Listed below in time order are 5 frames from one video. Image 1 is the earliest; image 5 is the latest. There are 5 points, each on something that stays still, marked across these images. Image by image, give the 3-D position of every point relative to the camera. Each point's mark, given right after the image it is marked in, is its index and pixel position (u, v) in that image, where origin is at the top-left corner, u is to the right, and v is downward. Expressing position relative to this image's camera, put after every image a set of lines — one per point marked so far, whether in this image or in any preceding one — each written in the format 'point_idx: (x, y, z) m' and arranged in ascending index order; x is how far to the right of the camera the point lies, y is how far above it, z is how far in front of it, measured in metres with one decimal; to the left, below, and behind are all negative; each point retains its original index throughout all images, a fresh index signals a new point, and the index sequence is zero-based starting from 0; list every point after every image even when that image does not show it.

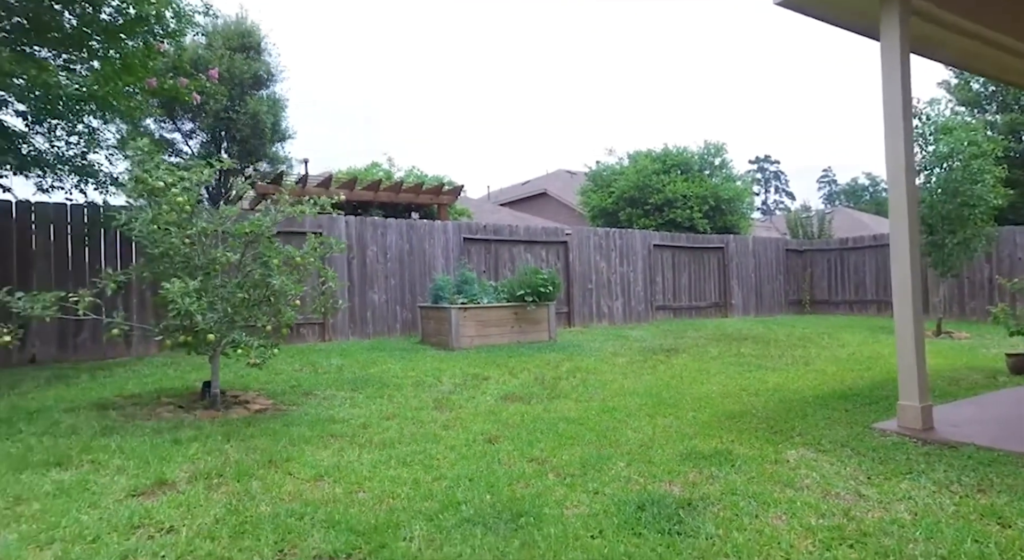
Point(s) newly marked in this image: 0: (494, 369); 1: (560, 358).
0: (-0.1, -0.8, +5.5) m
1: (+0.5, -0.8, +6.1) m
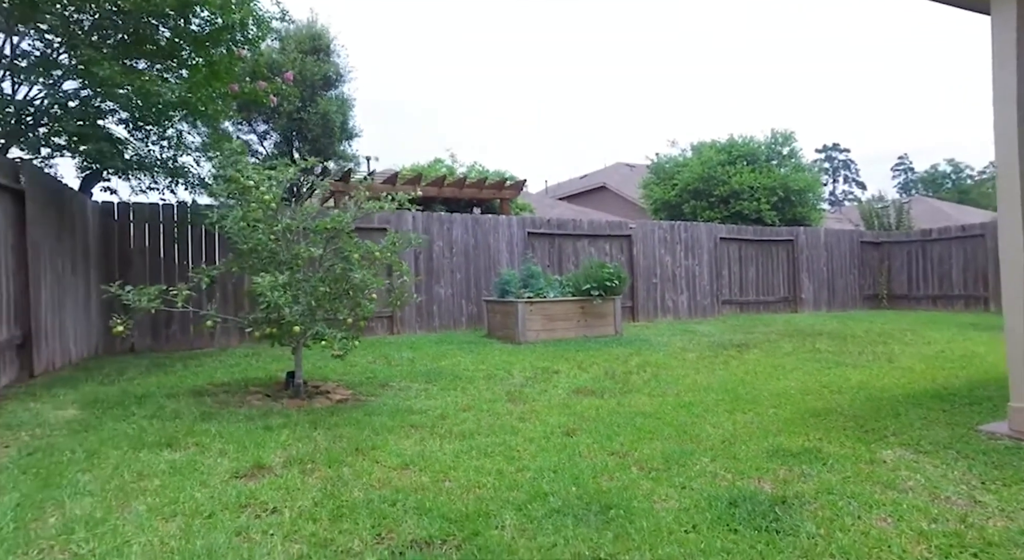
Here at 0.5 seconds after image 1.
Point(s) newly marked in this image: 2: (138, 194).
0: (+0.4, -0.7, +5.5) m
1: (+1.1, -0.7, +6.1) m
2: (-3.7, +0.9, +6.3) m
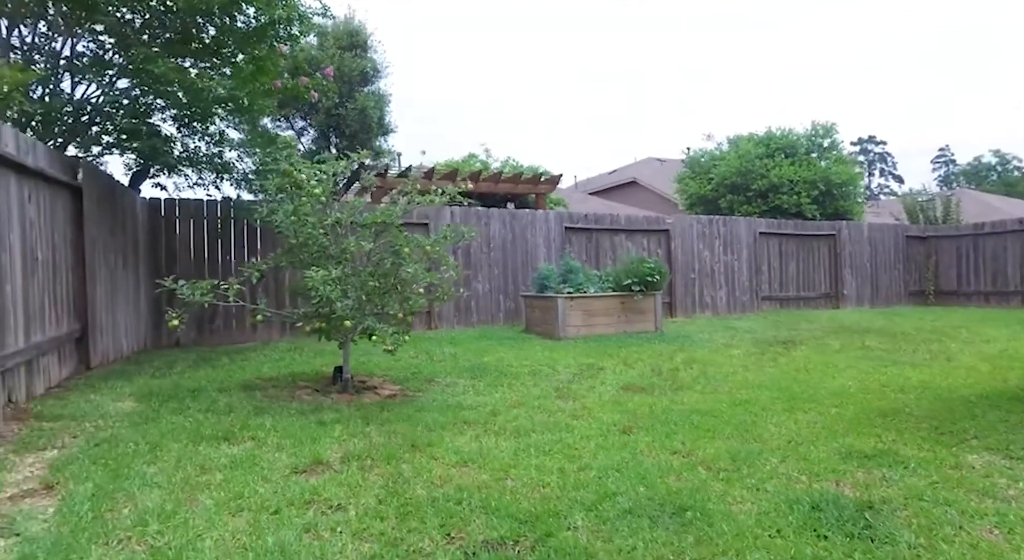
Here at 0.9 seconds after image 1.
0: (+0.8, -0.7, +5.4) m
1: (+1.5, -0.7, +6.0) m
2: (-3.3, +0.9, +6.4) m
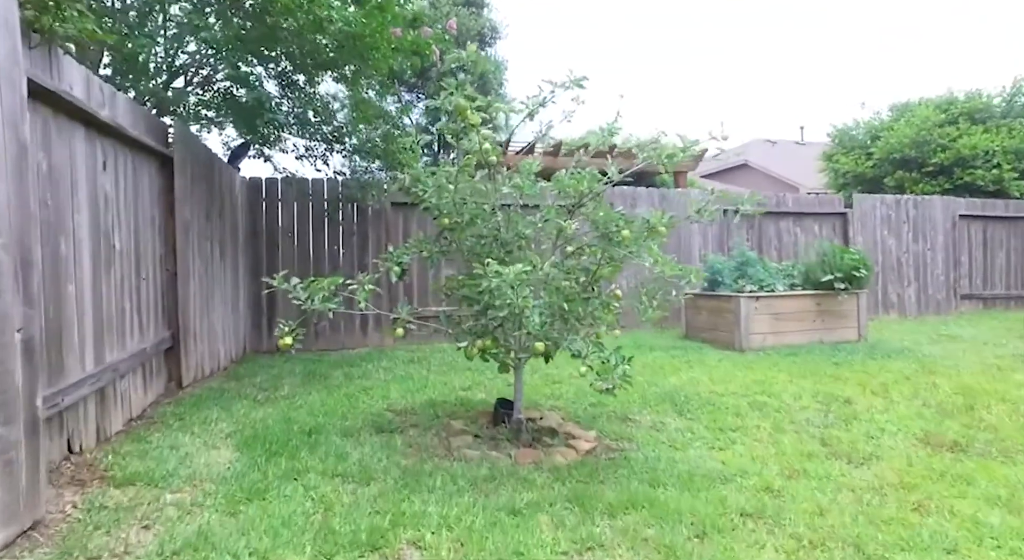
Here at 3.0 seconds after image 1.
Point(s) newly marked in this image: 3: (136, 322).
0: (+2.0, -0.7, +3.9) m
1: (+2.8, -0.6, +4.4) m
2: (-1.9, +1.0, +5.4) m
3: (-1.8, -0.2, +3.0) m
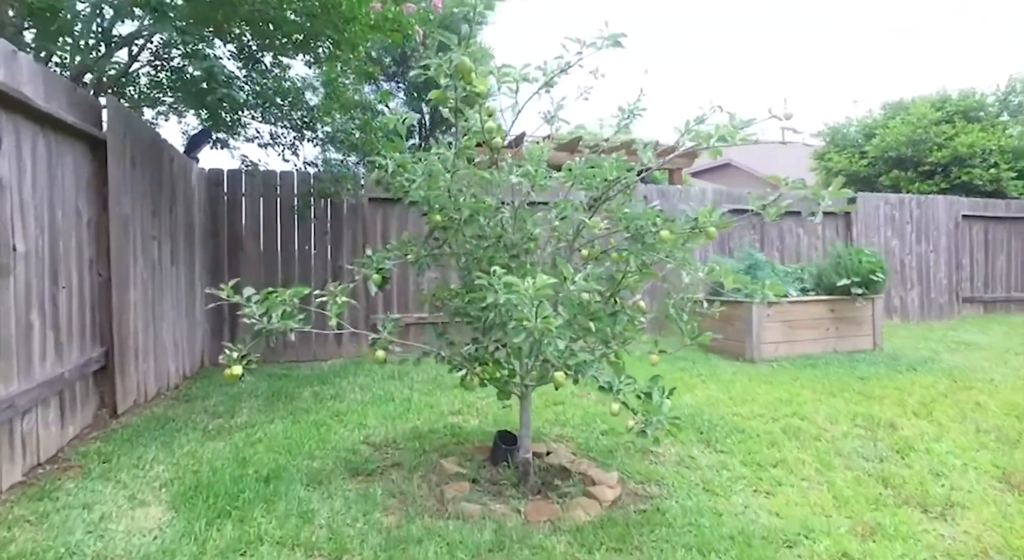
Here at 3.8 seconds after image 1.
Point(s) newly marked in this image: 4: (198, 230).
0: (+2.0, -0.7, +3.5) m
1: (+2.8, -0.7, +4.0) m
2: (-2.0, +0.9, +4.8) m
3: (-1.8, -0.2, +2.5) m
4: (-2.1, +0.3, +4.4) m
